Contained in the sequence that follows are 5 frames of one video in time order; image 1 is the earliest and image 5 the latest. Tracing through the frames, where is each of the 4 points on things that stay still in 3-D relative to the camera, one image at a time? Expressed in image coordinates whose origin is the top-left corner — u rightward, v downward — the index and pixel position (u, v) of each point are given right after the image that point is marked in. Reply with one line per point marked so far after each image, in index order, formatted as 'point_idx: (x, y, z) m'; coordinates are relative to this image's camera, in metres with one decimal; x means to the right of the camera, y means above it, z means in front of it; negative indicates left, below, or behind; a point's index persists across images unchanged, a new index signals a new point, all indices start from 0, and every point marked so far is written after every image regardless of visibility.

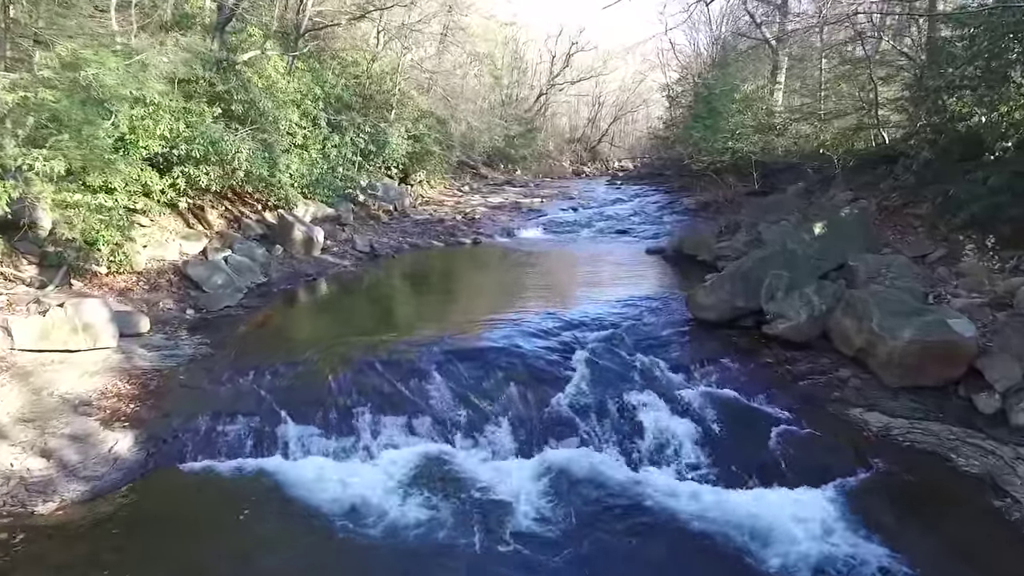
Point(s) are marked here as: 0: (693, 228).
0: (+5.6, +1.8, +18.5) m
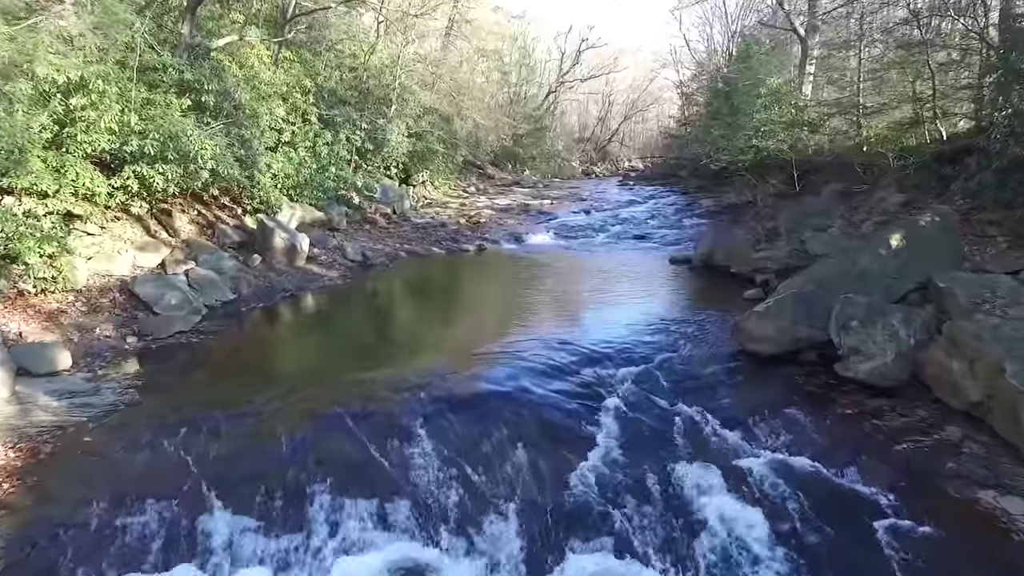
0: (+5.9, +1.5, +16.6) m
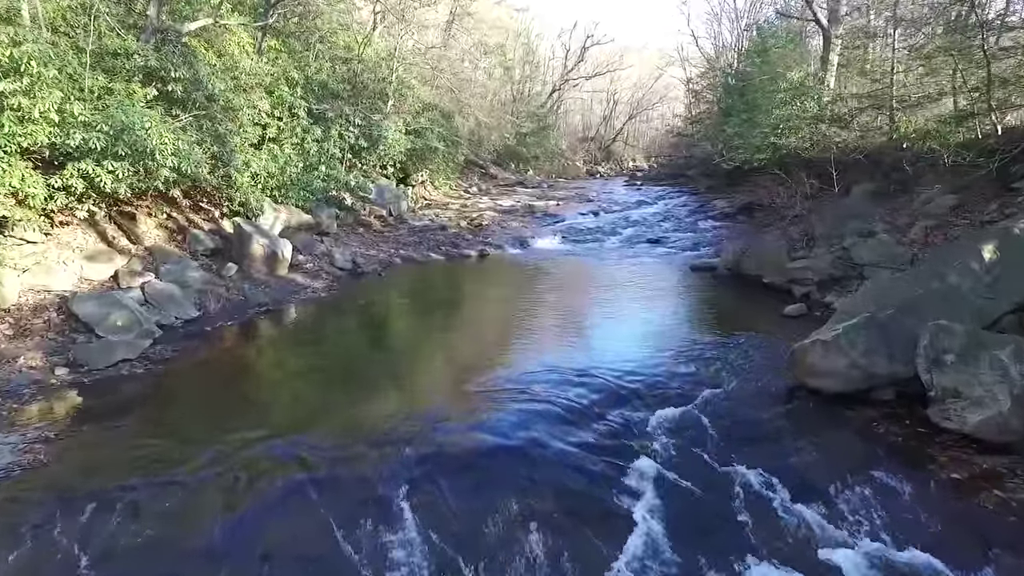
0: (+6.0, +1.2, +15.1) m
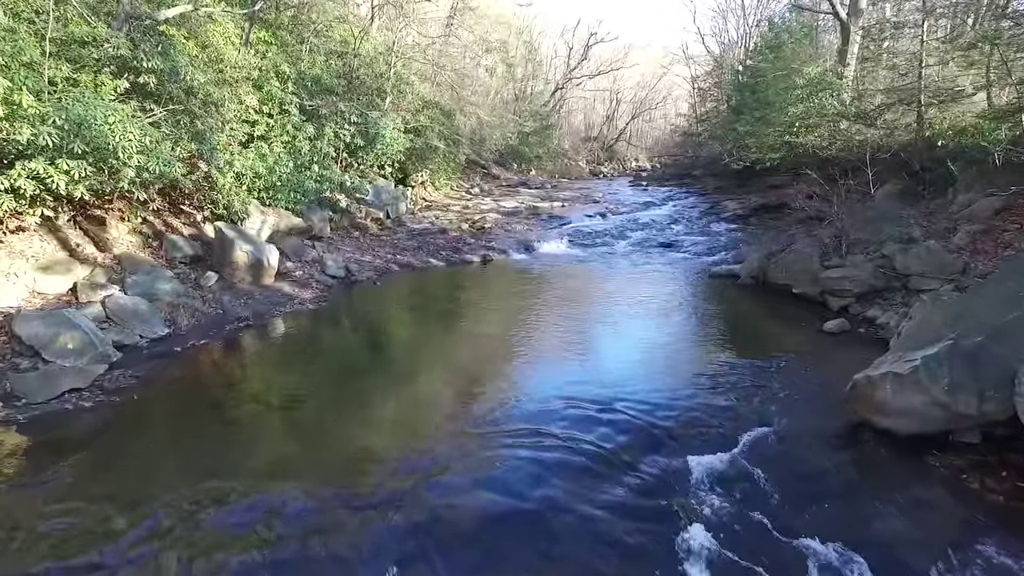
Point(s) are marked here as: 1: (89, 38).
0: (+6.1, +1.0, +14.1) m
1: (-6.8, +4.0, +9.7) m
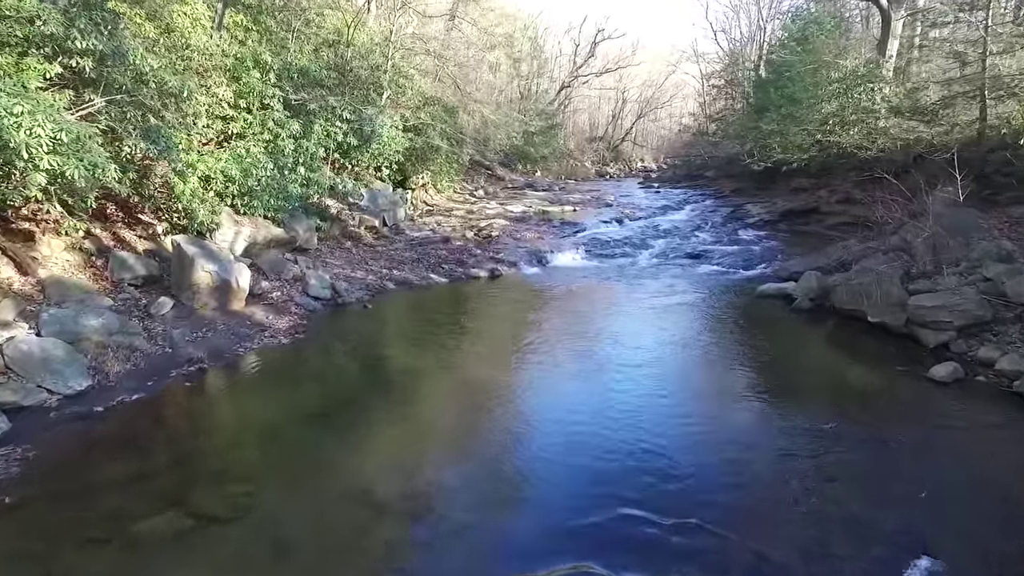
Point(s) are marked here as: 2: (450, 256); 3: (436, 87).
0: (+6.4, +0.6, +12.2) m
1: (-6.6, +3.6, +7.8) m
2: (-1.5, +0.7, +14.2) m
3: (-2.4, +6.4, +18.9) m
